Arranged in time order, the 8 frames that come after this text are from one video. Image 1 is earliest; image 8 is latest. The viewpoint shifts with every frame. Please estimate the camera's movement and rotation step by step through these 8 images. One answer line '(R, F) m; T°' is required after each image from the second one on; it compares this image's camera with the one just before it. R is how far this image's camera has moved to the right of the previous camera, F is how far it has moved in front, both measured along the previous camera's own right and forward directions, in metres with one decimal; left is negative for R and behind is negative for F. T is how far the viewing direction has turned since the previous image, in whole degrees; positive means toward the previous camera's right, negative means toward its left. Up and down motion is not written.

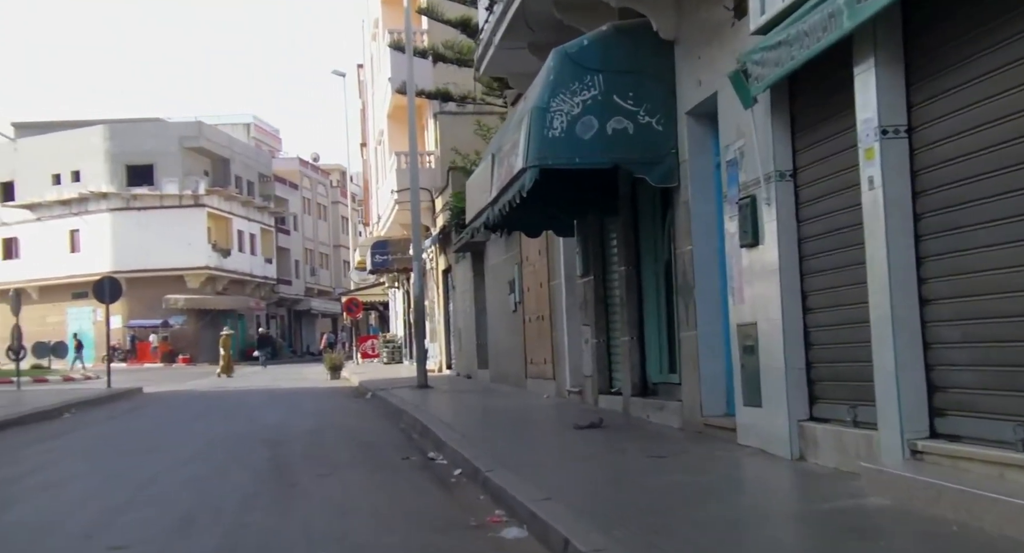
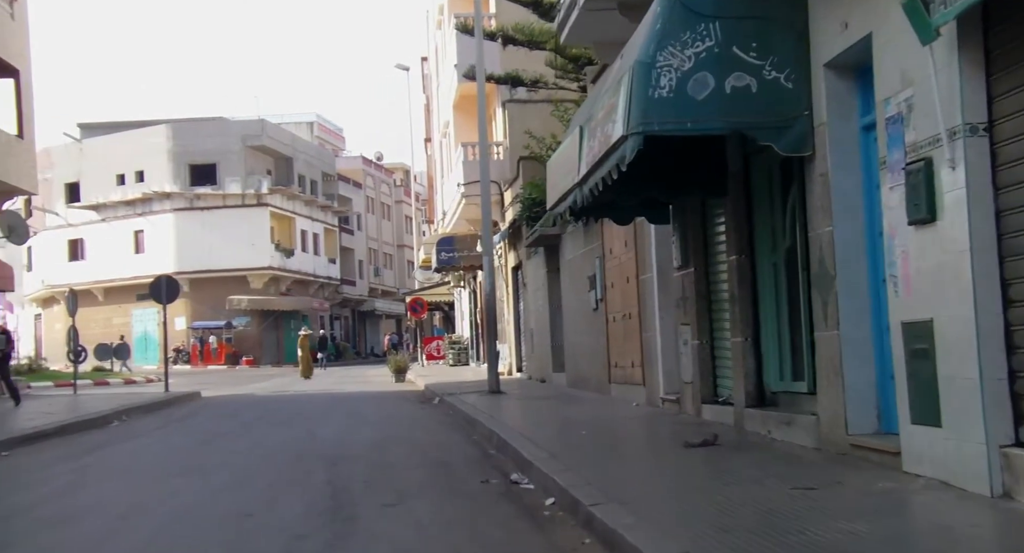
(-0.3, +1.7) m; -3°
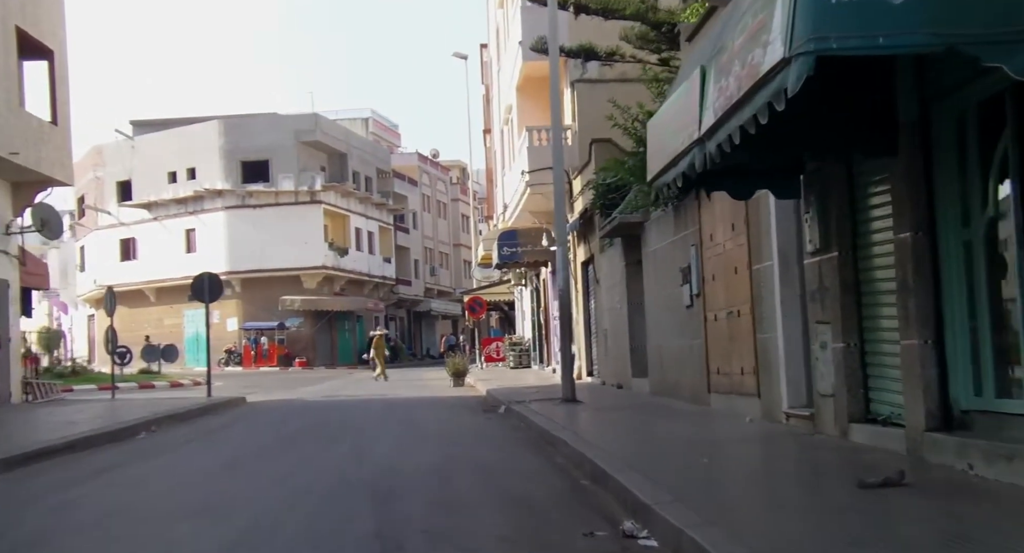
(-0.3, +2.4) m; -3°
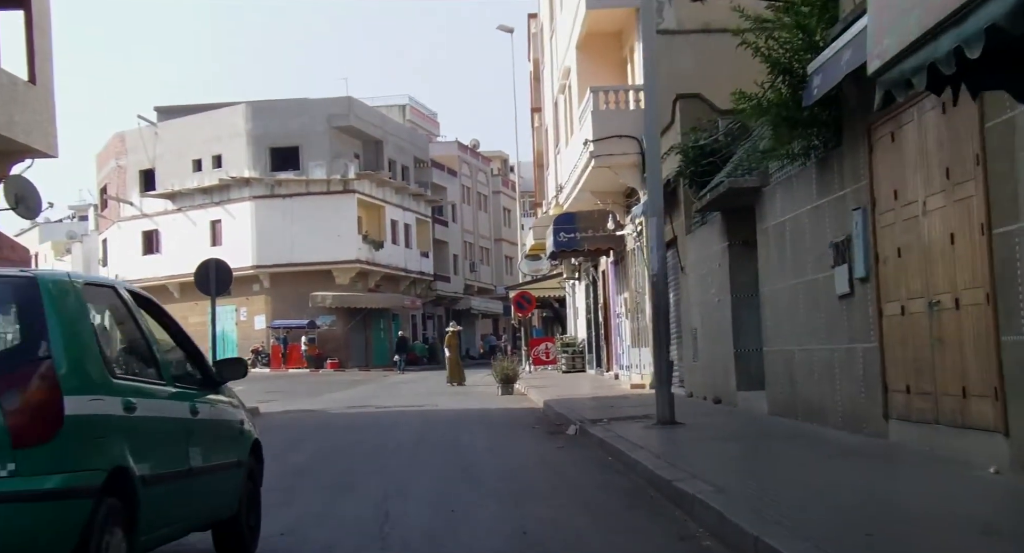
(-0.5, +4.4) m; -2°
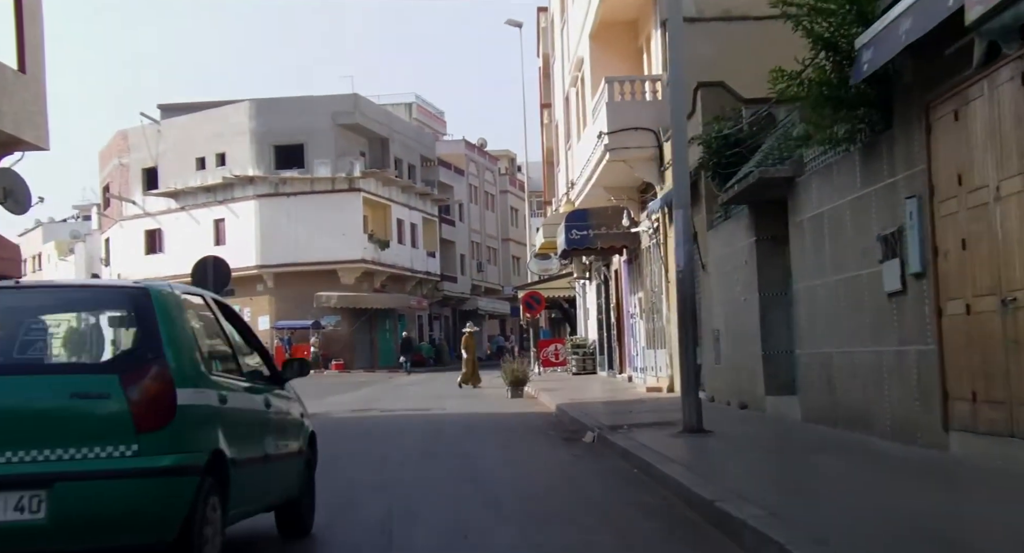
(-0.1, +1.0) m; 0°
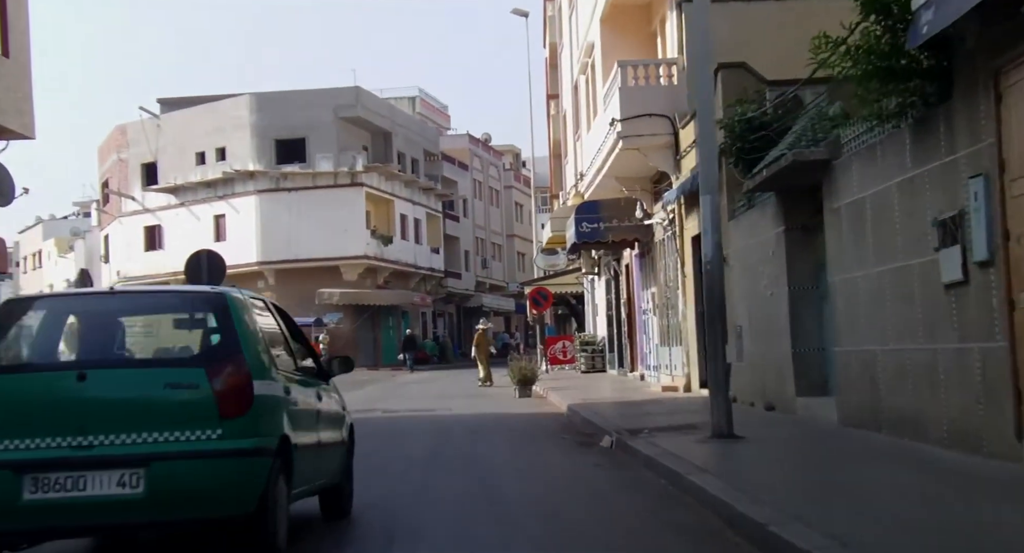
(-0.1, +1.1) m; 0°
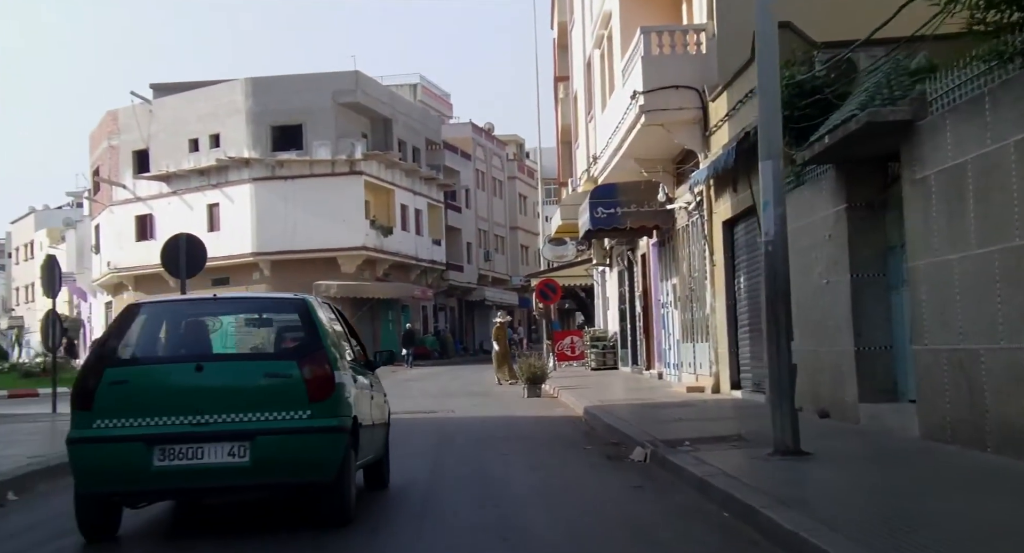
(-0.2, +2.0) m; 0°
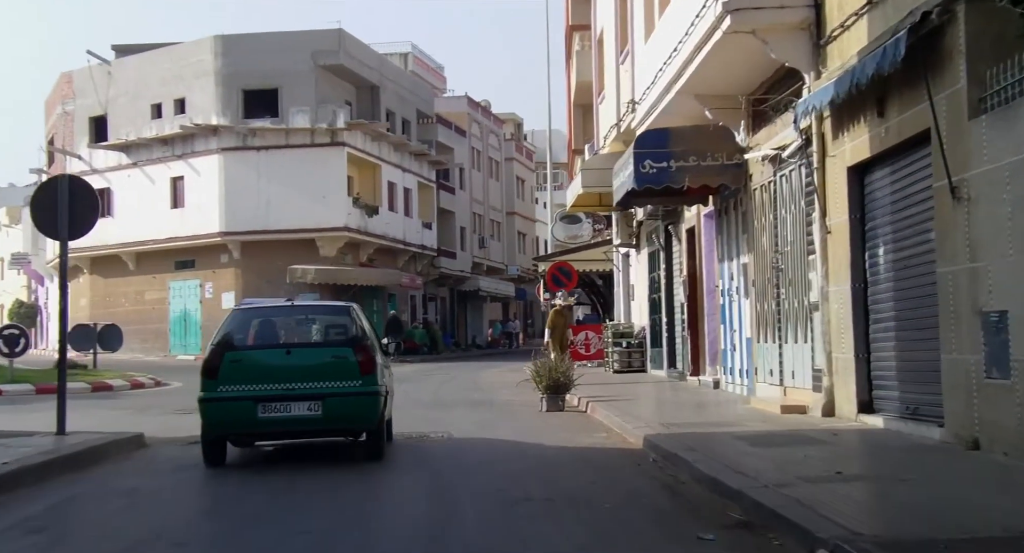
(-0.4, +6.0) m; +1°
